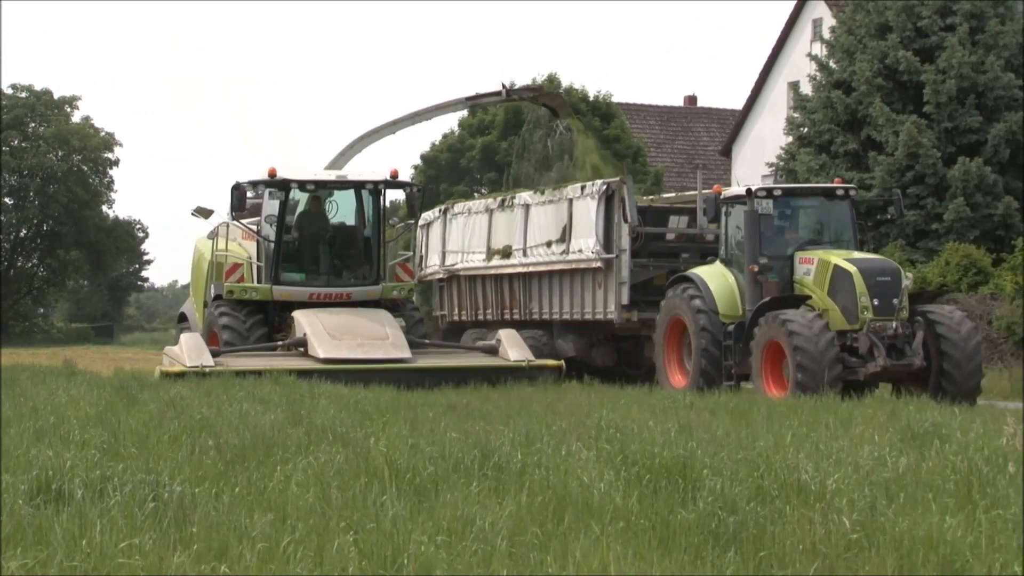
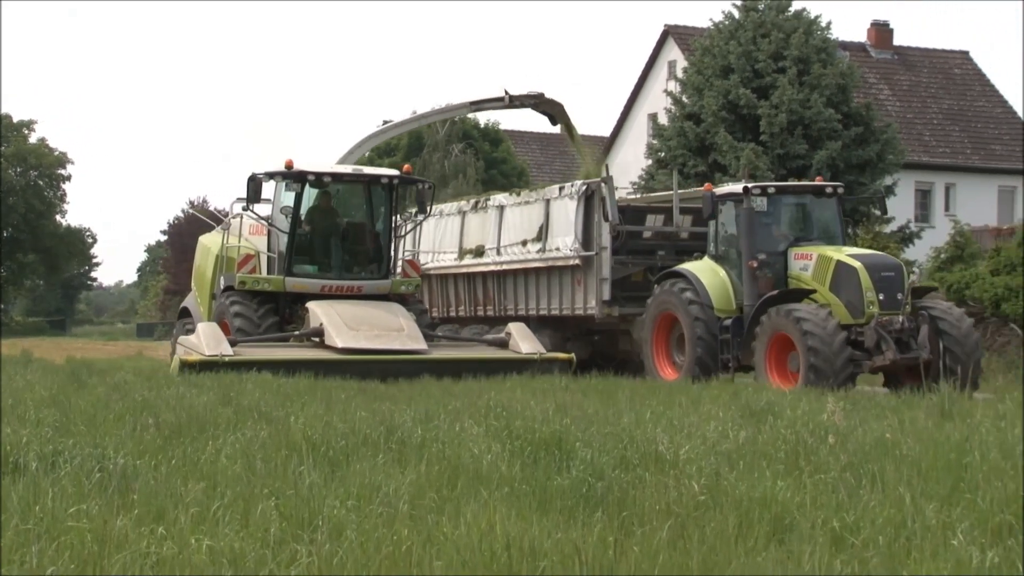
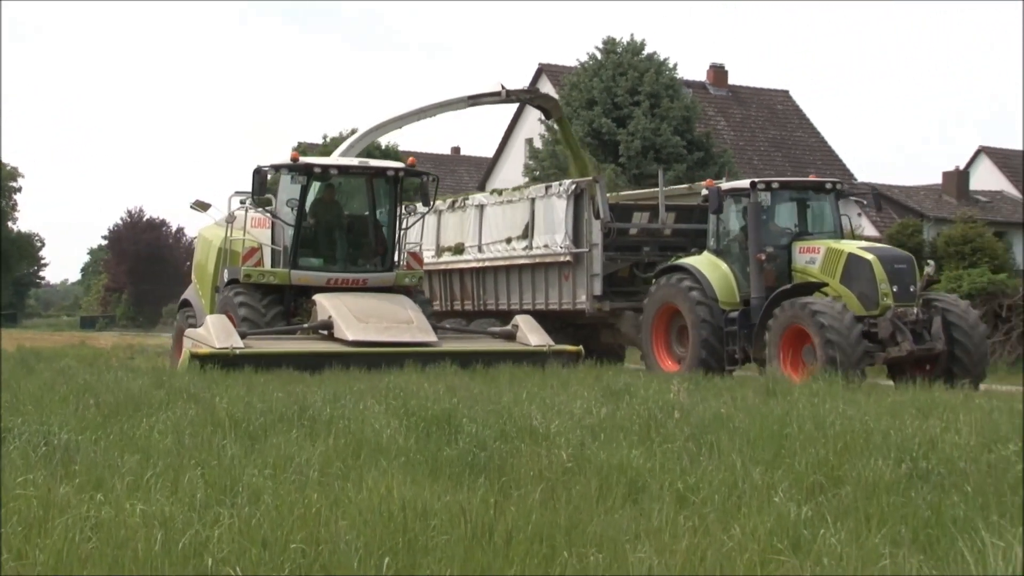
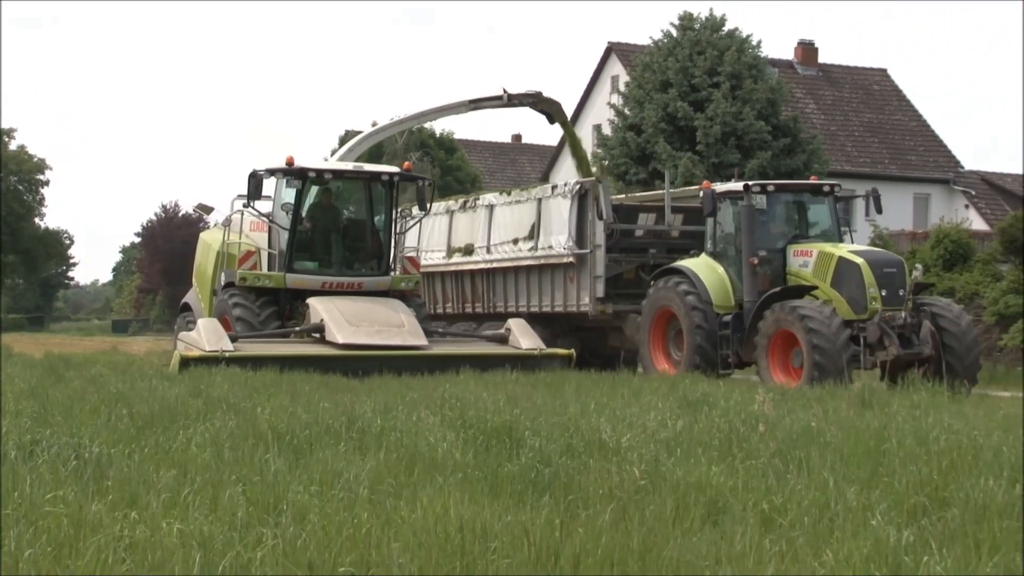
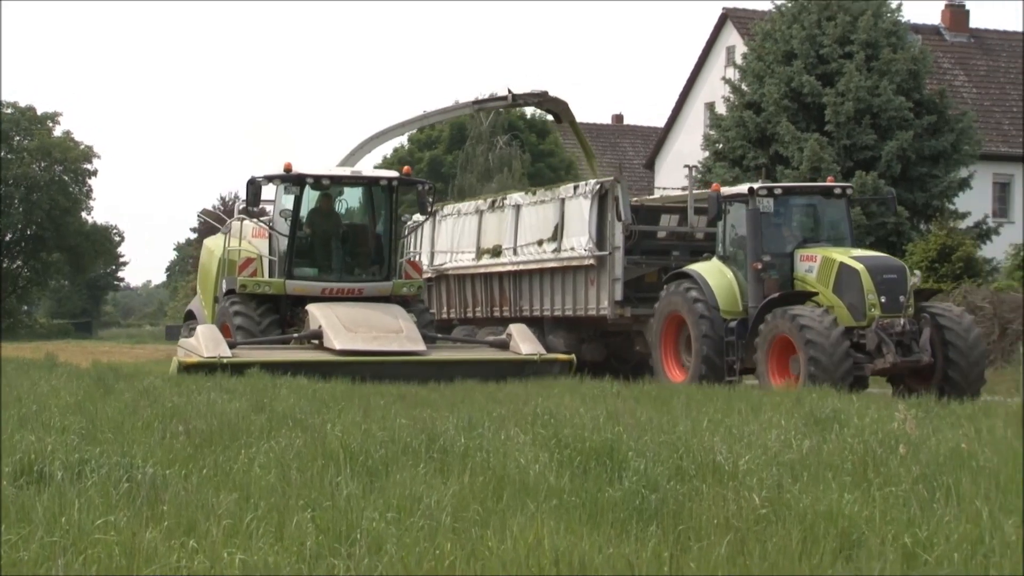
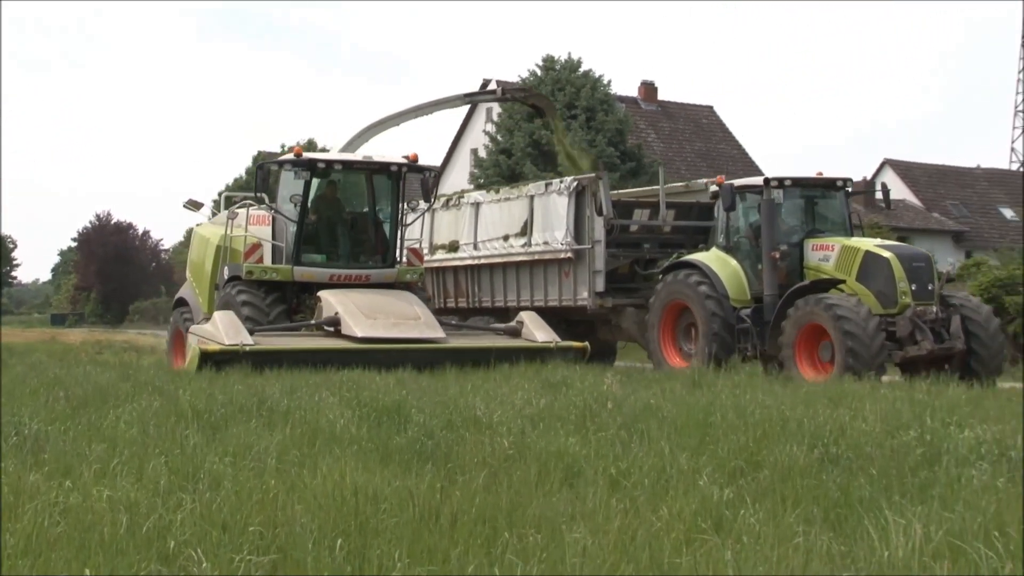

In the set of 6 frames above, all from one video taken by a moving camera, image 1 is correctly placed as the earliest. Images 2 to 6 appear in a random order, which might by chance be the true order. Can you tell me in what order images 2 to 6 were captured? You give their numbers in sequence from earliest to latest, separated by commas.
5, 2, 4, 3, 6
